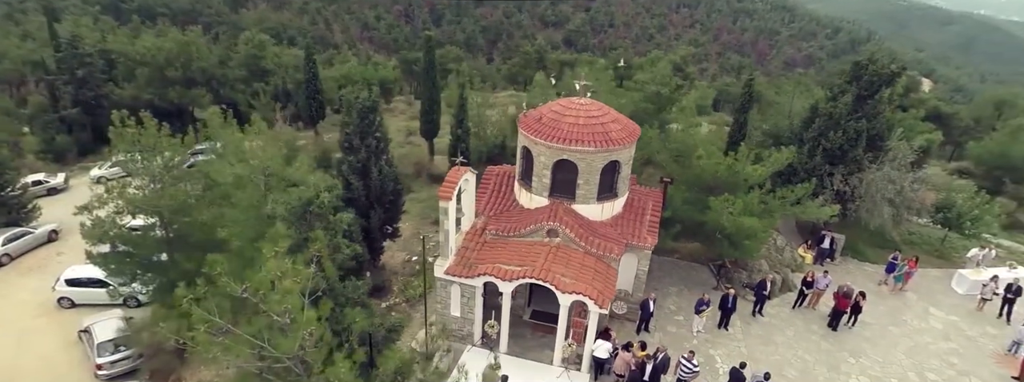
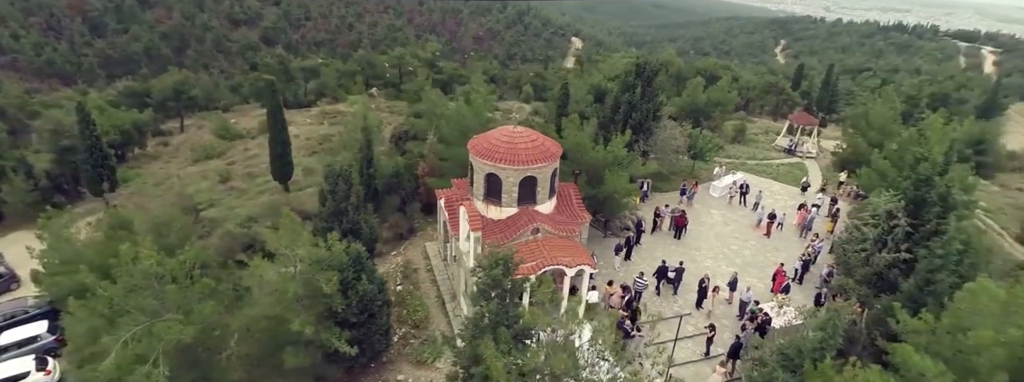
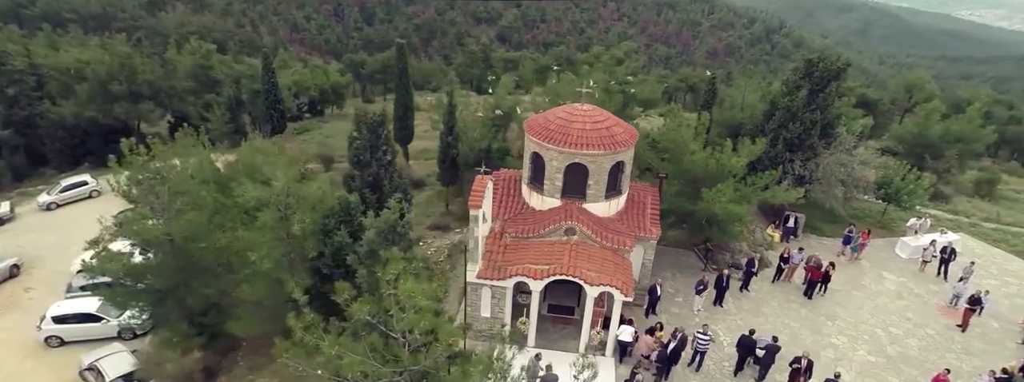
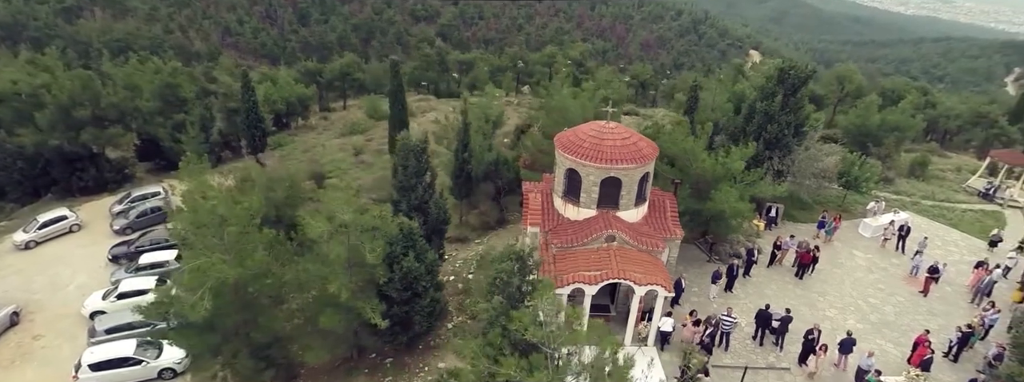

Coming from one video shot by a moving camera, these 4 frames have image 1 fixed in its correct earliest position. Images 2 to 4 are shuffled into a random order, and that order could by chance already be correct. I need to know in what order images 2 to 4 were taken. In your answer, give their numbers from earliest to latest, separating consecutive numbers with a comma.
3, 4, 2
